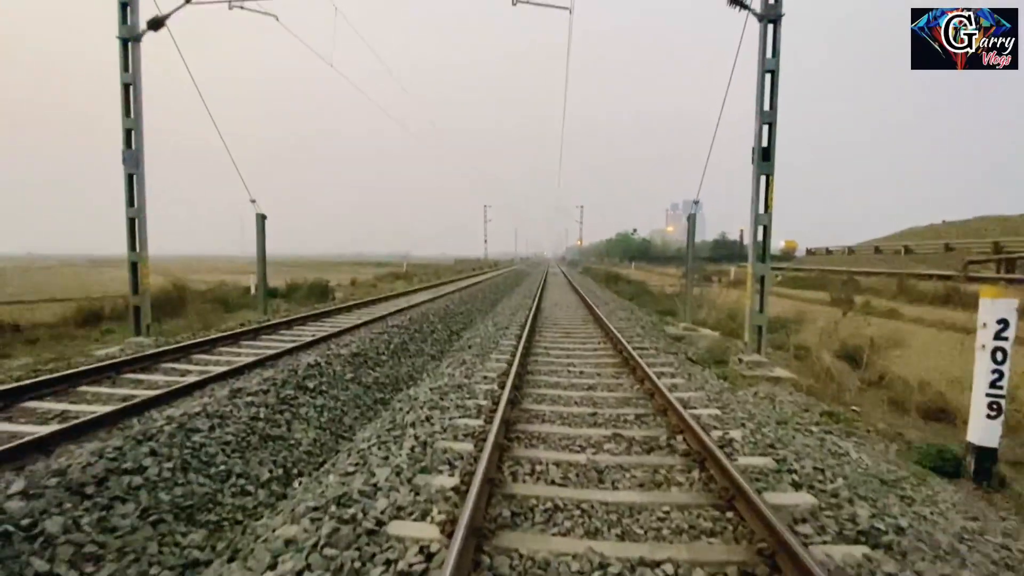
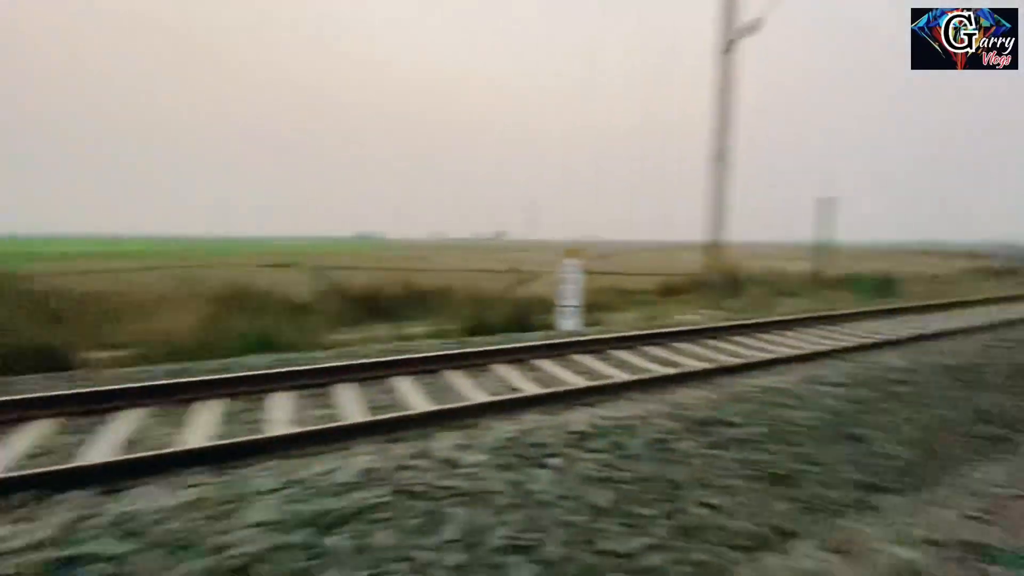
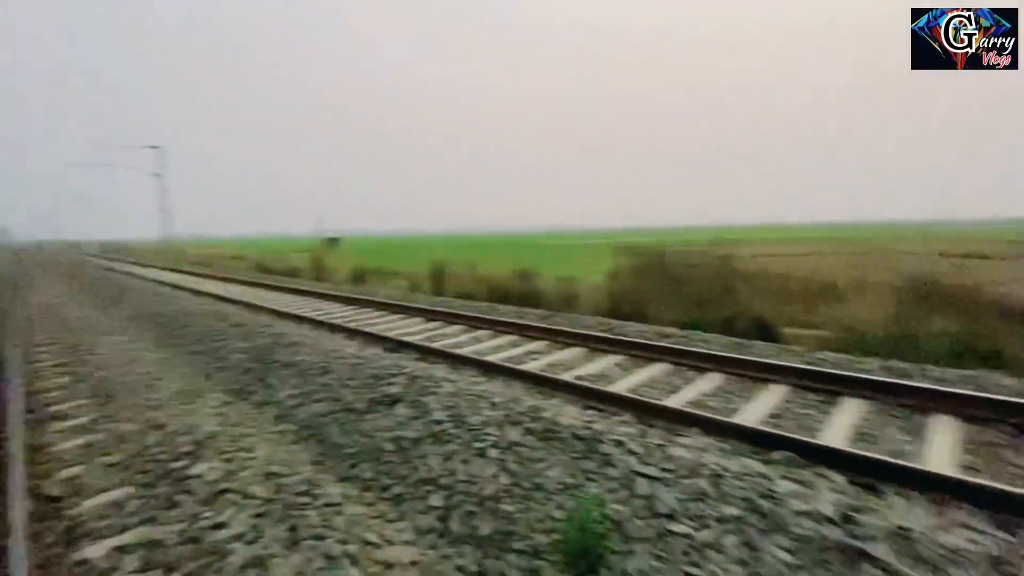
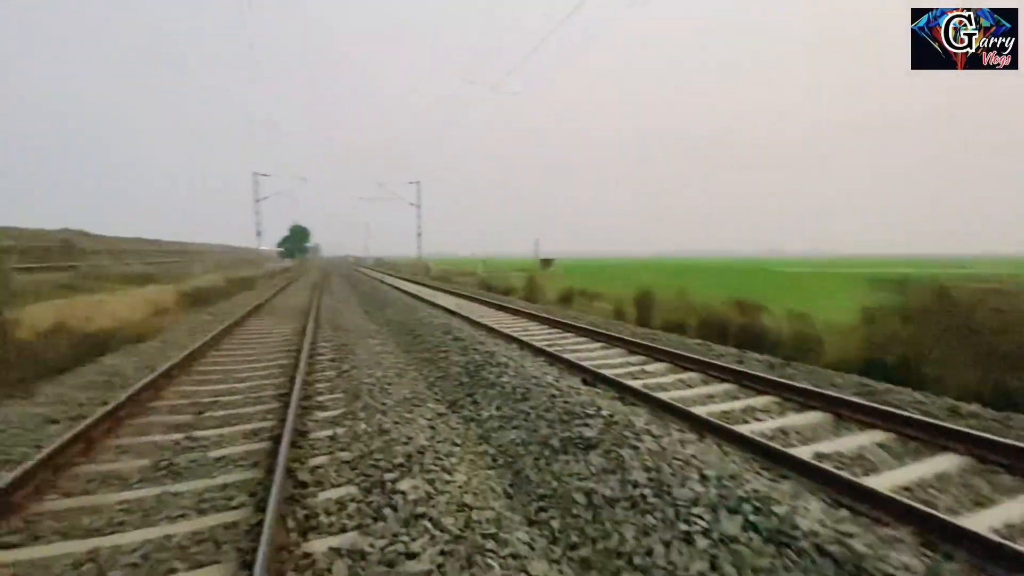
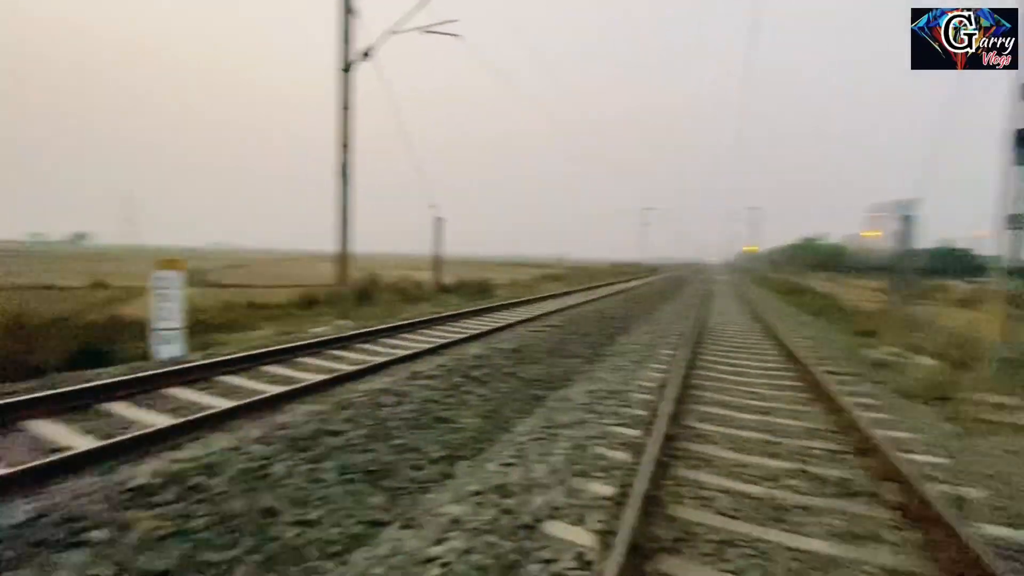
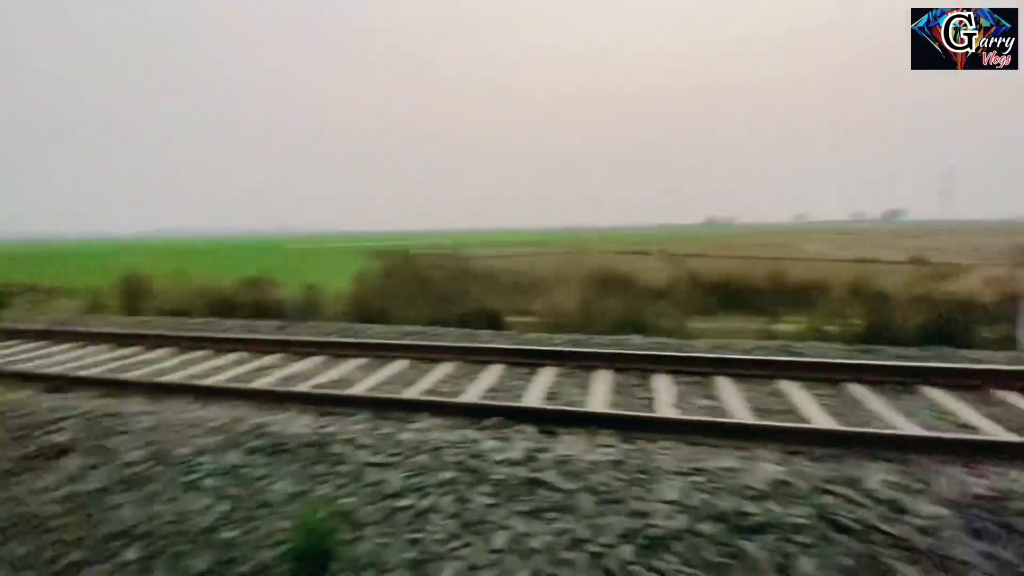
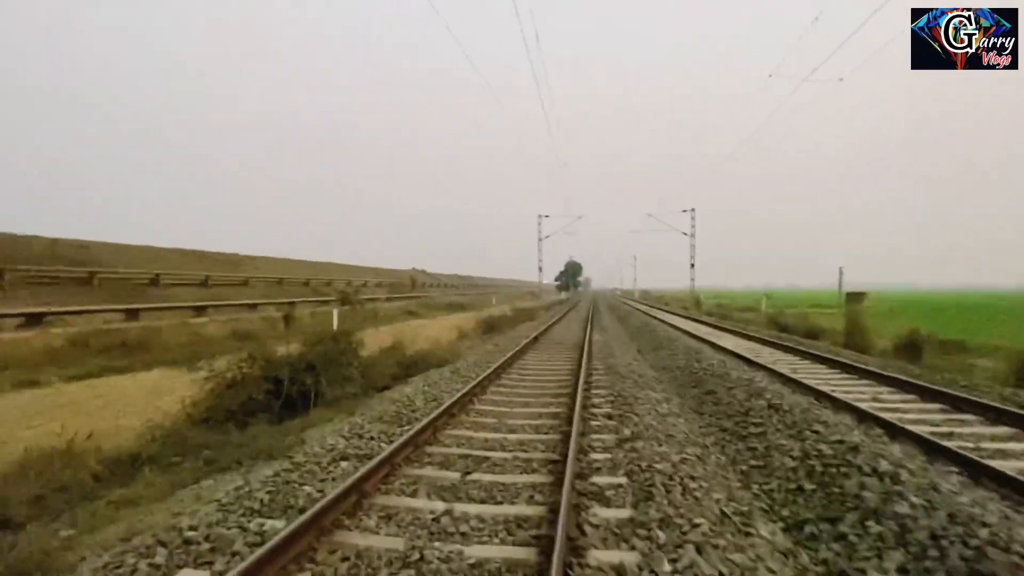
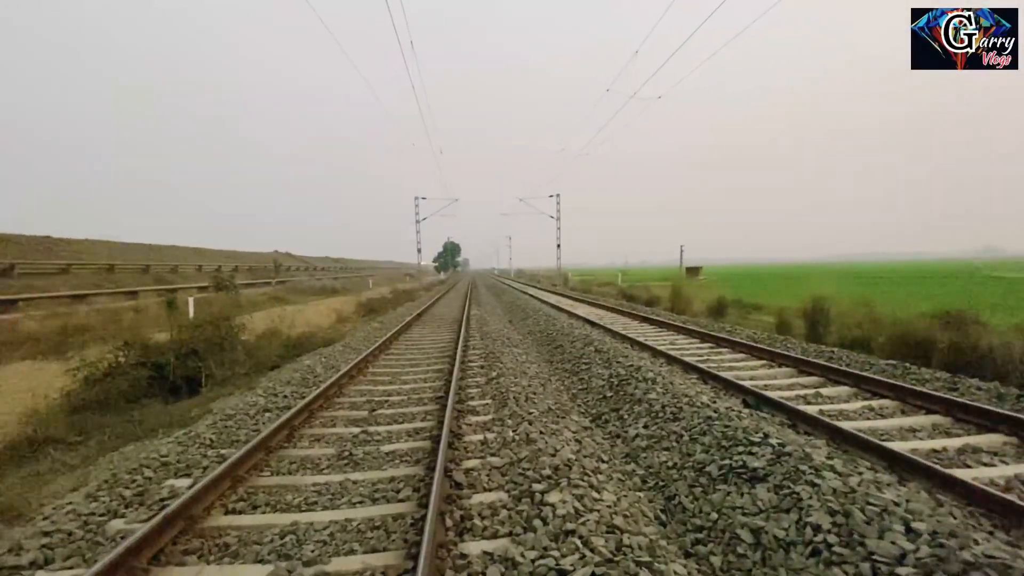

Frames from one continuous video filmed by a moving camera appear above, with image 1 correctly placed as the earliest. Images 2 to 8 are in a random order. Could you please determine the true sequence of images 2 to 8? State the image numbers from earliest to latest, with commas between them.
5, 2, 6, 3, 4, 8, 7
